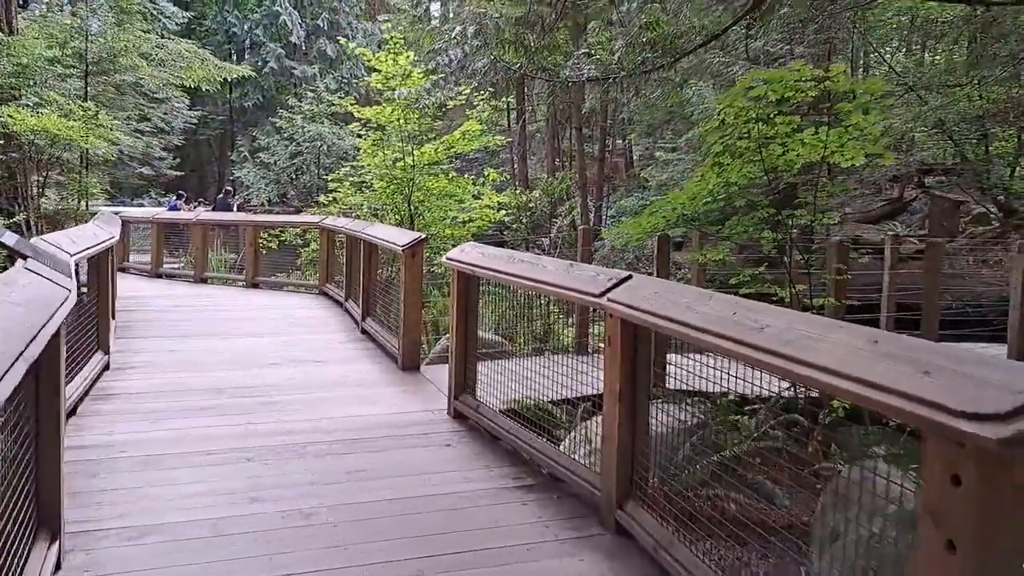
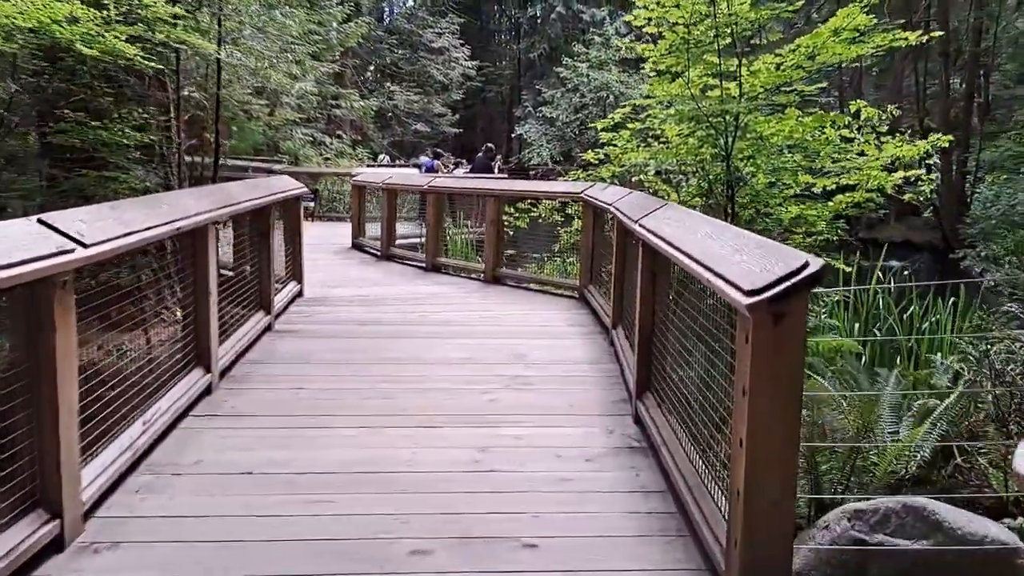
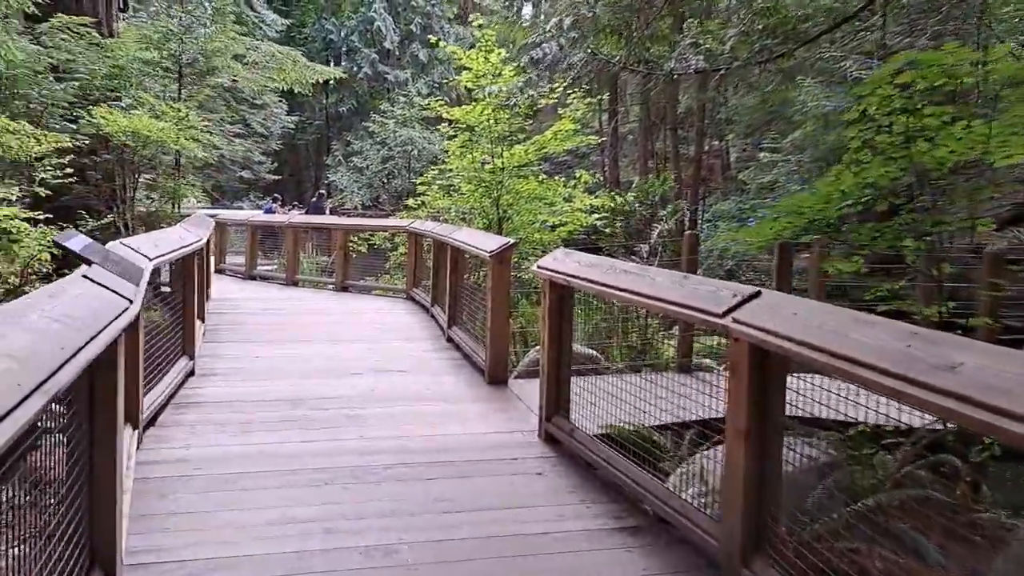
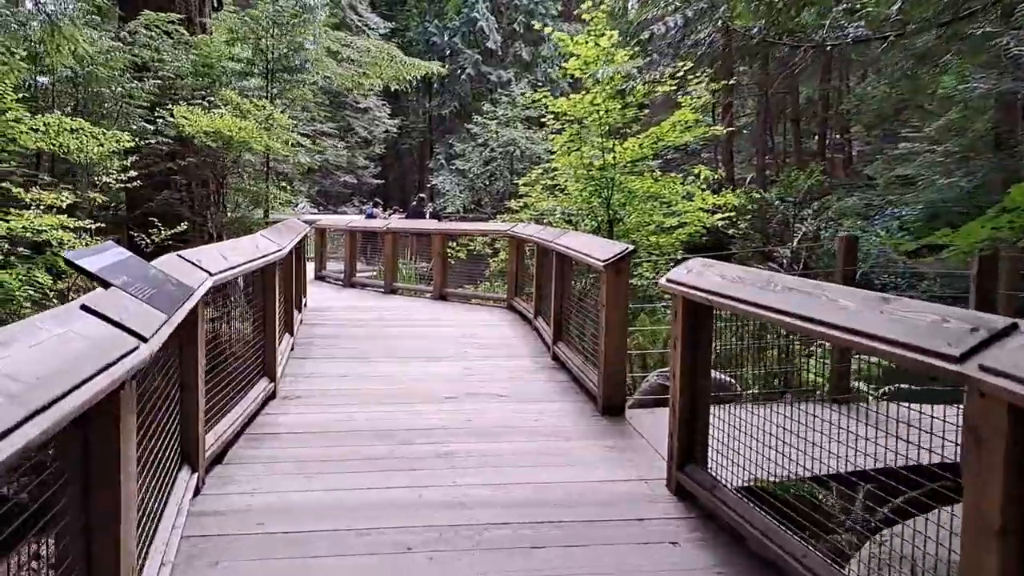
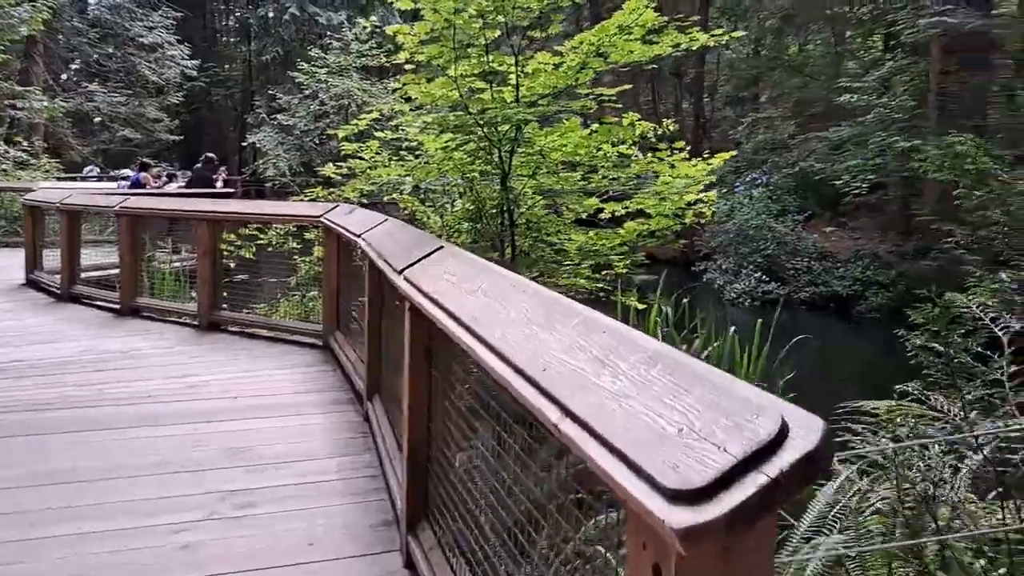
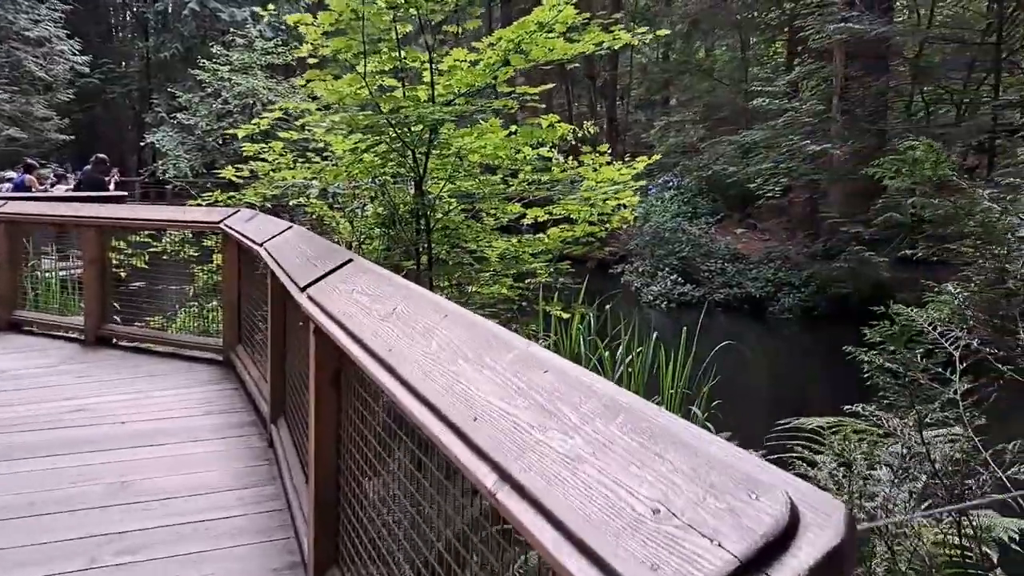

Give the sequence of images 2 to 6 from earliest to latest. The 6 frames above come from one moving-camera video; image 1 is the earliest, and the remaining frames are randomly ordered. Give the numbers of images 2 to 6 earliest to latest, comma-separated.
3, 4, 2, 5, 6
